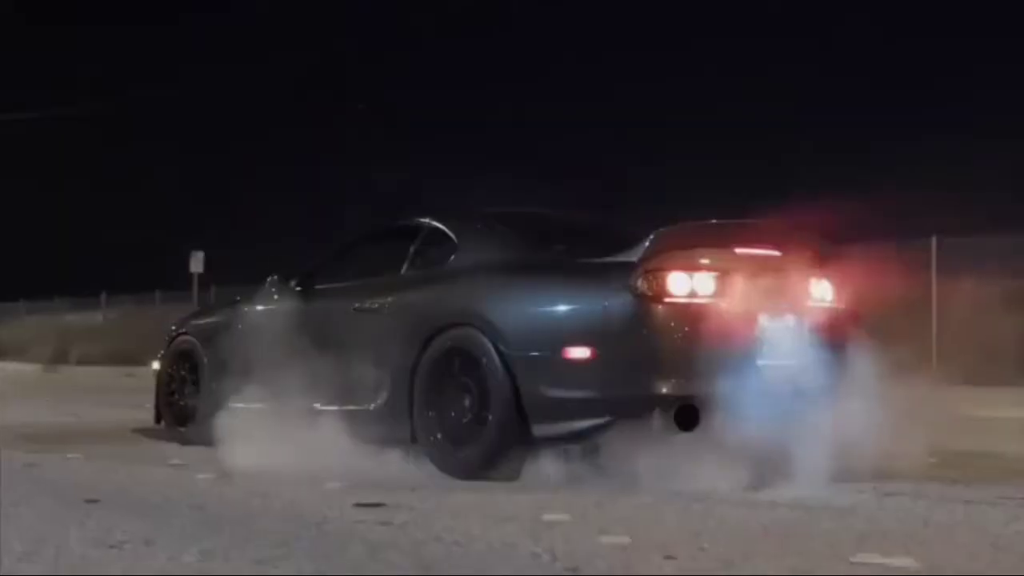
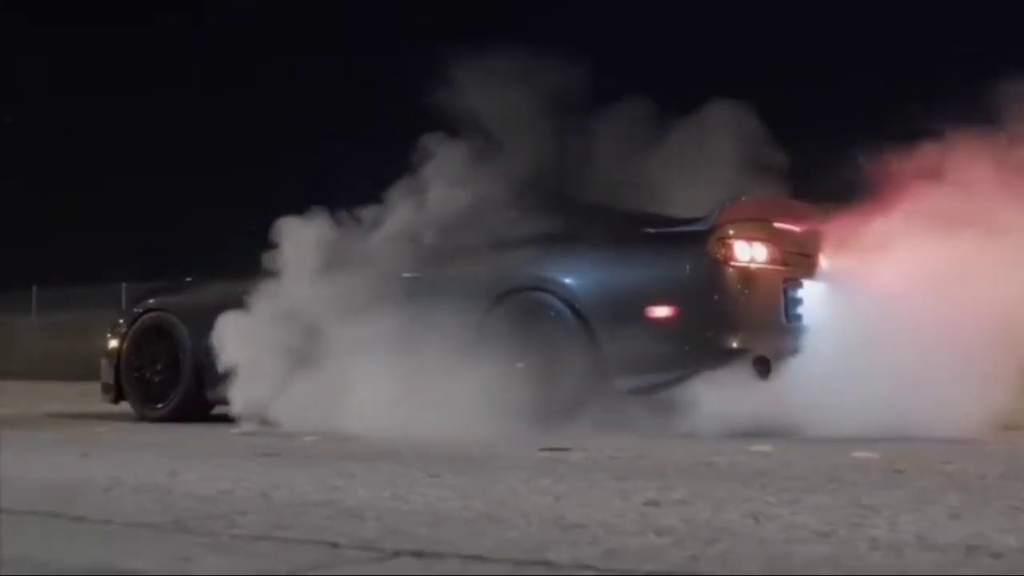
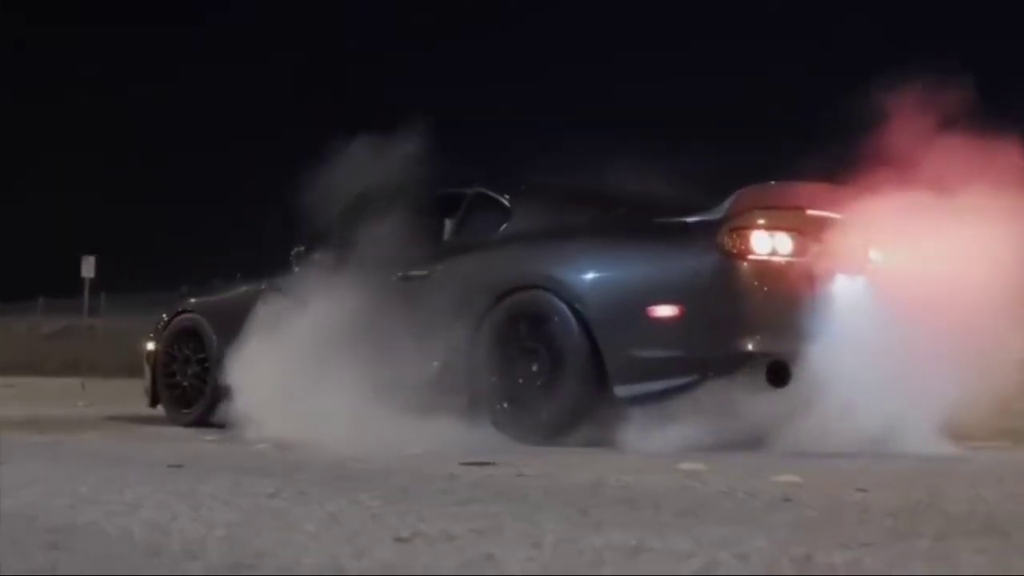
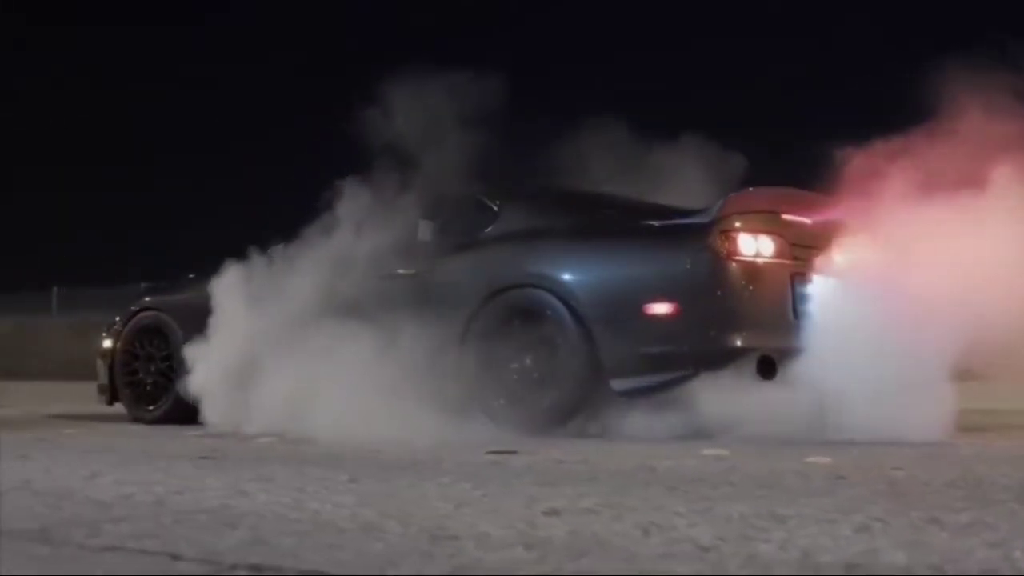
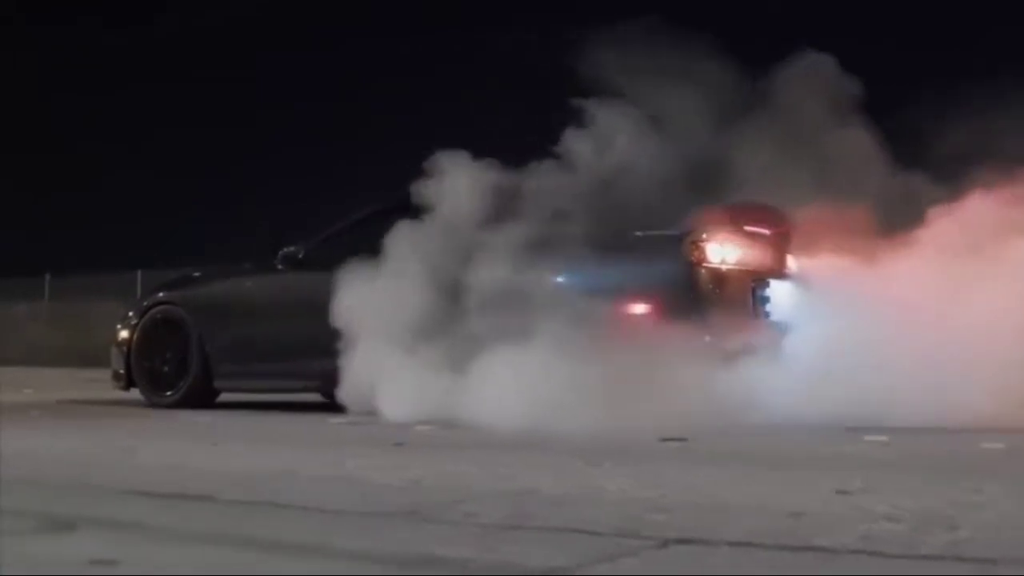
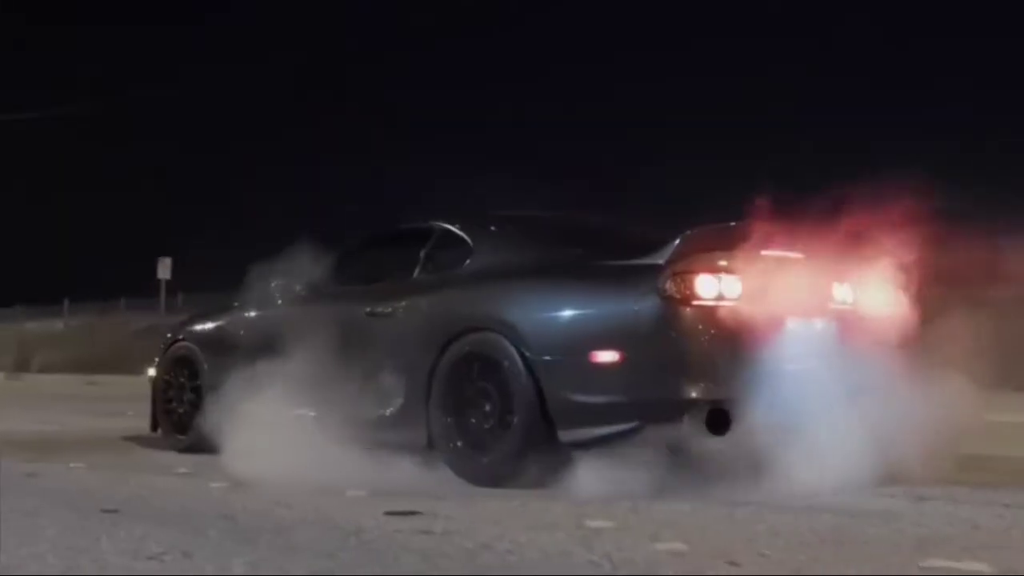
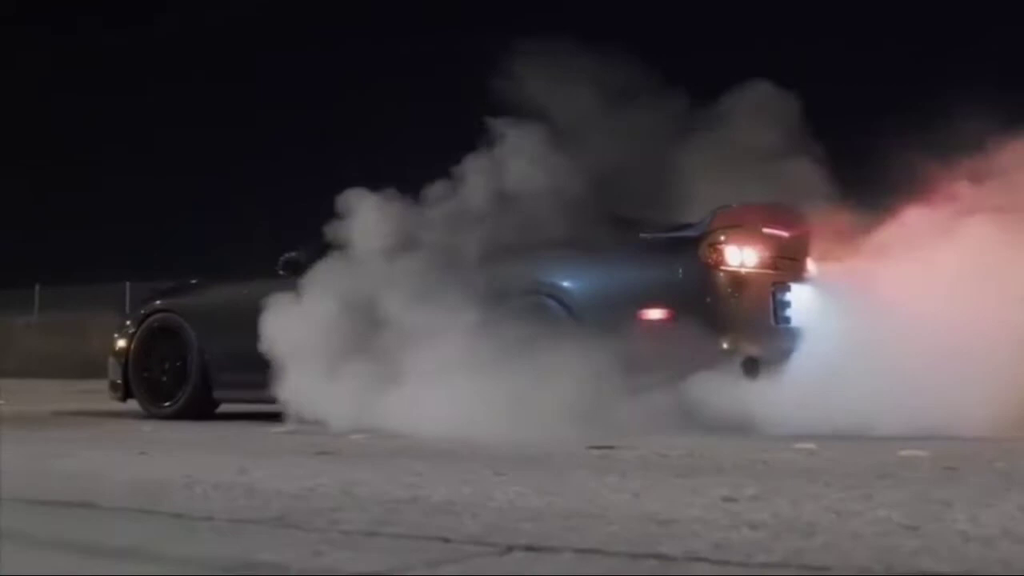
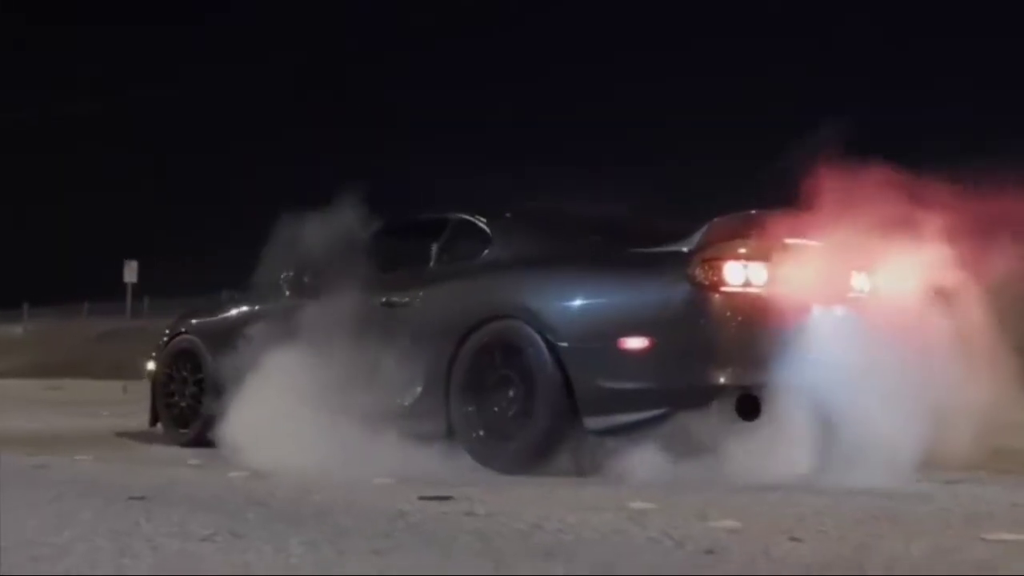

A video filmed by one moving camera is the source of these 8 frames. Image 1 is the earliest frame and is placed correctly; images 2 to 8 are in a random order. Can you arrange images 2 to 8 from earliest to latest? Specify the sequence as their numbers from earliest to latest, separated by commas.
6, 8, 3, 4, 2, 7, 5
